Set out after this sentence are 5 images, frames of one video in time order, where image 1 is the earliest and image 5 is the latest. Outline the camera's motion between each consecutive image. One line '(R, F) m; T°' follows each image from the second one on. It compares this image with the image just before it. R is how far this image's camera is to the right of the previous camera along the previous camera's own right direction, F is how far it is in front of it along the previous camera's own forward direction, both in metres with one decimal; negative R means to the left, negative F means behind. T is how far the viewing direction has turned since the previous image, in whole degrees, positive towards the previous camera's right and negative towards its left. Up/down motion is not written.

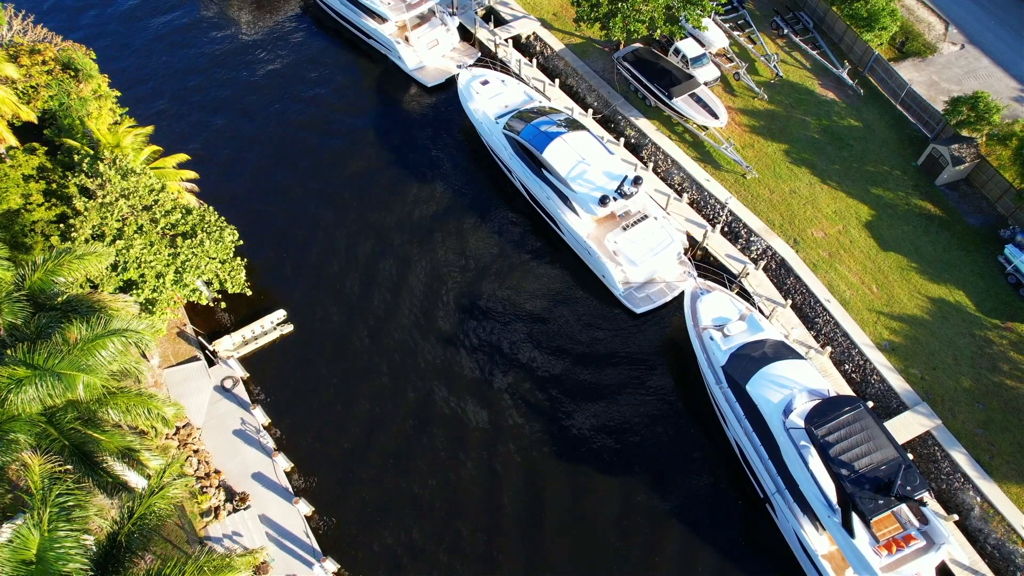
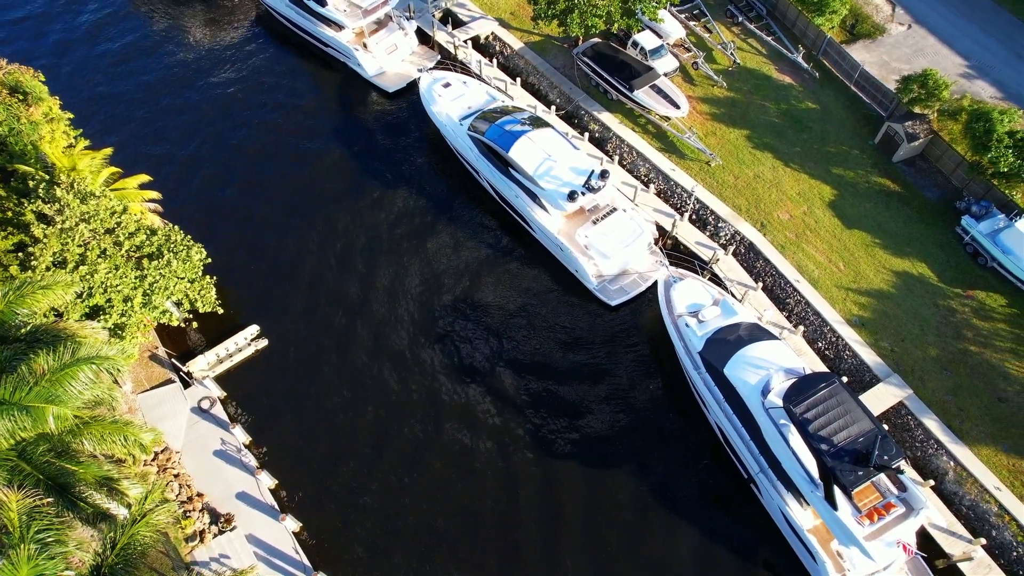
(+0.4, 0.0) m; +2°
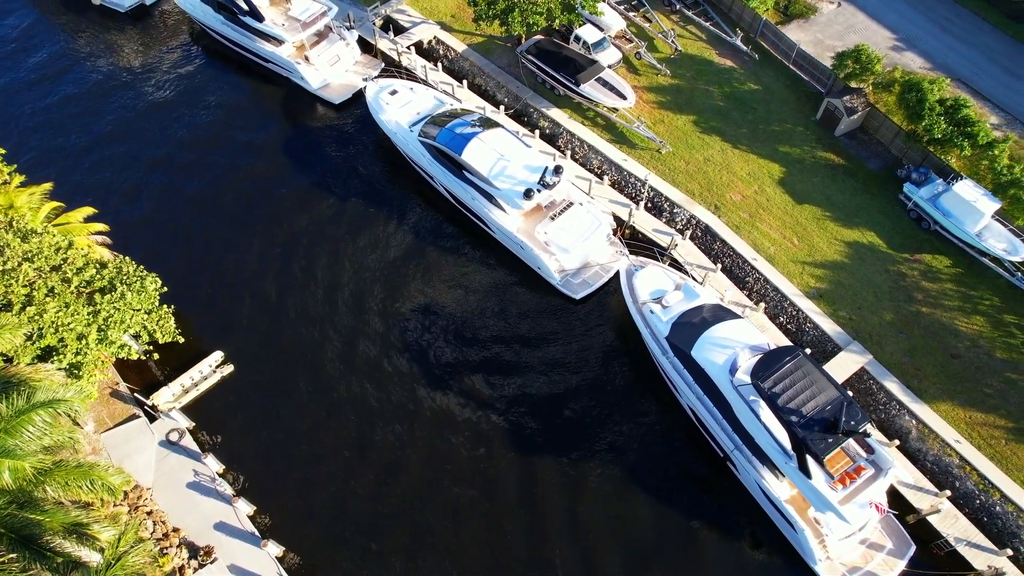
(+0.6, 0.0) m; +2°
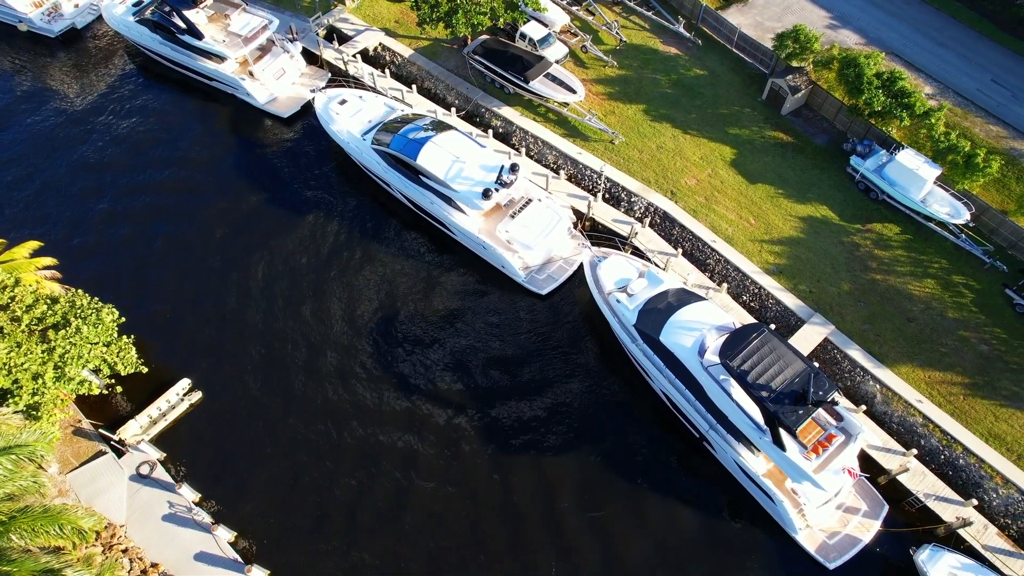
(+0.6, 0.0) m; +2°
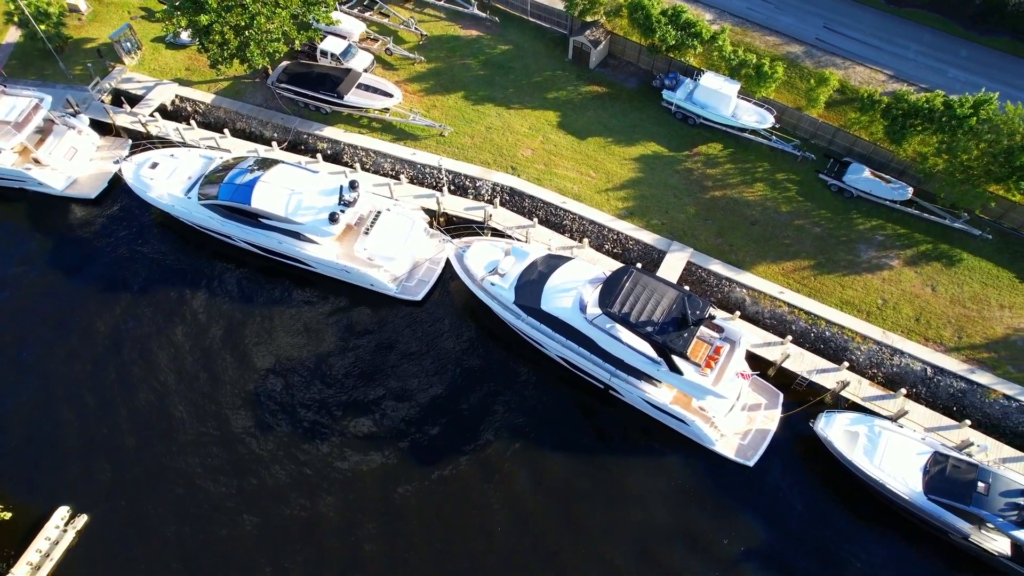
(+2.4, -0.2) m; +8°
